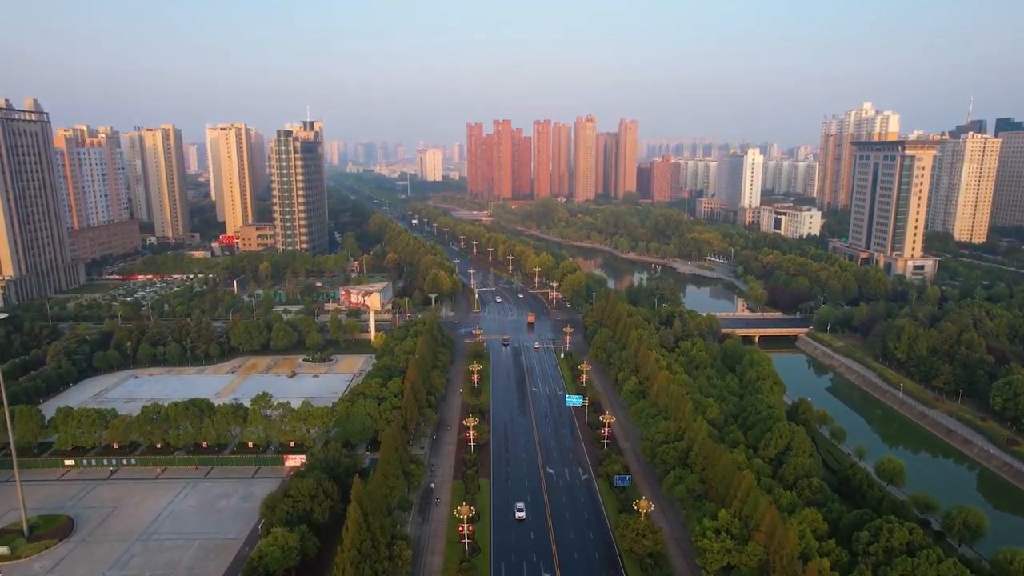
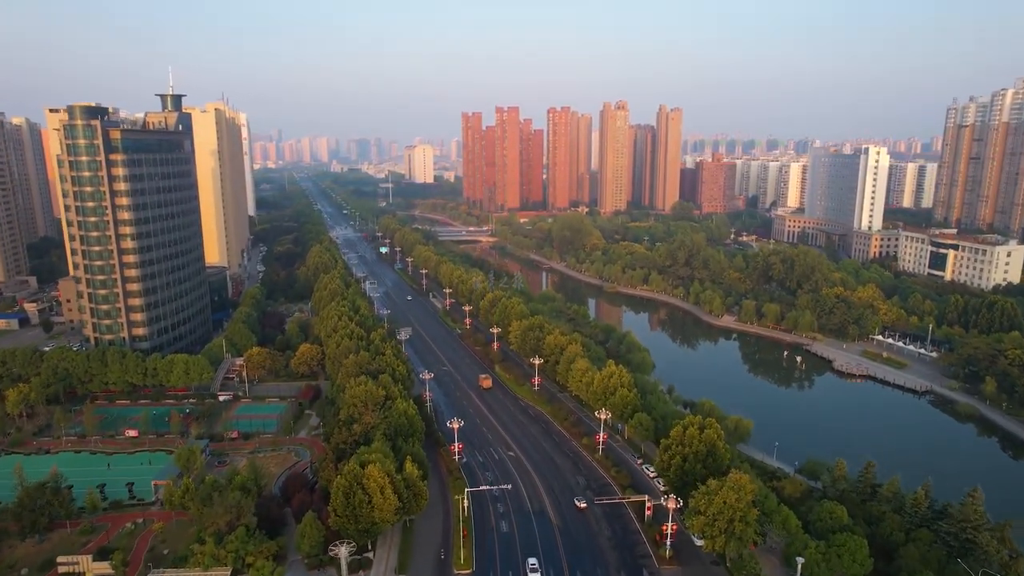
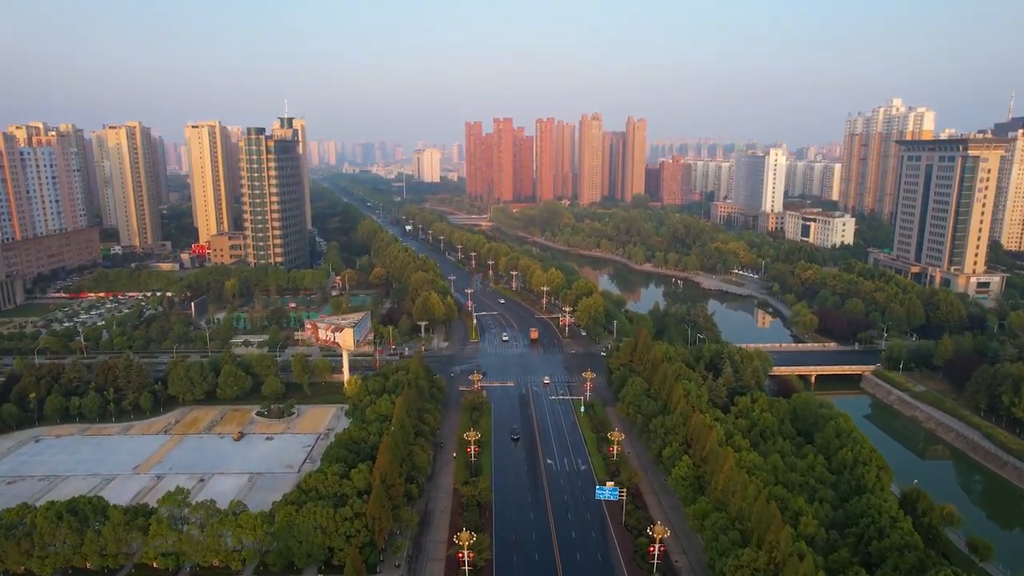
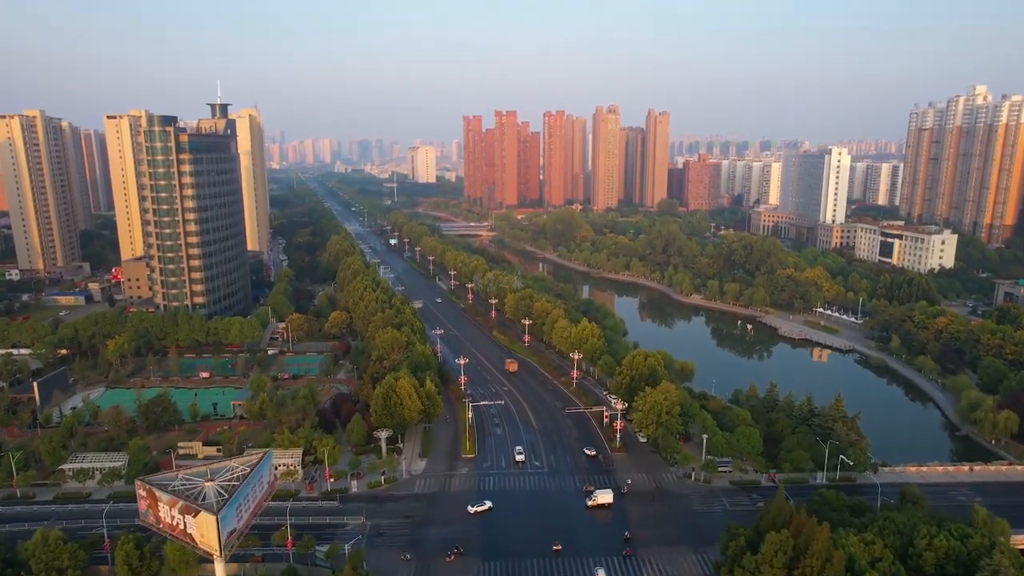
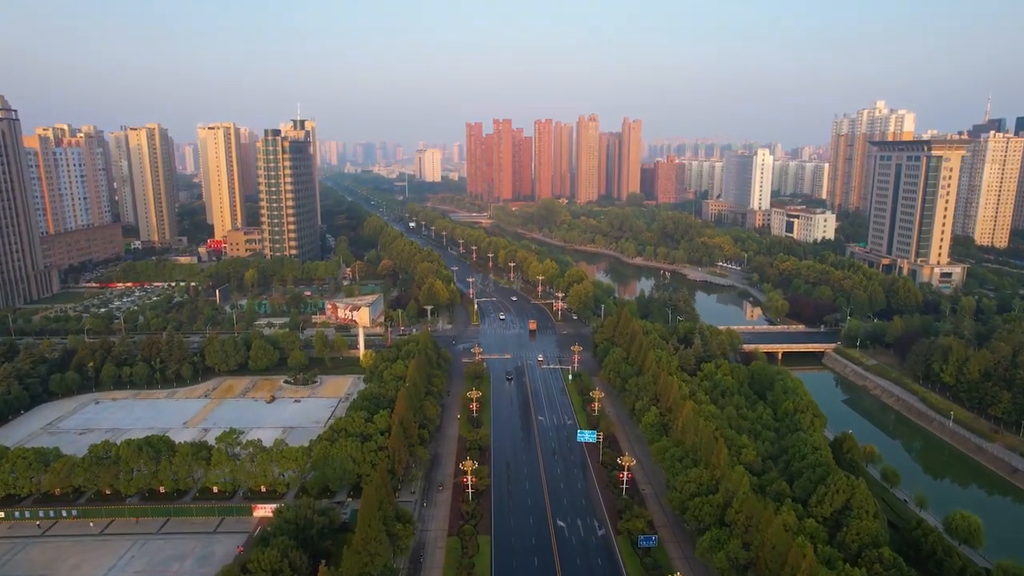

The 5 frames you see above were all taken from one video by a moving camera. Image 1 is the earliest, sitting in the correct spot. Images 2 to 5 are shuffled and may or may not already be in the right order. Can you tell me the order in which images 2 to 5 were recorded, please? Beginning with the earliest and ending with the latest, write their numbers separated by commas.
5, 3, 4, 2
